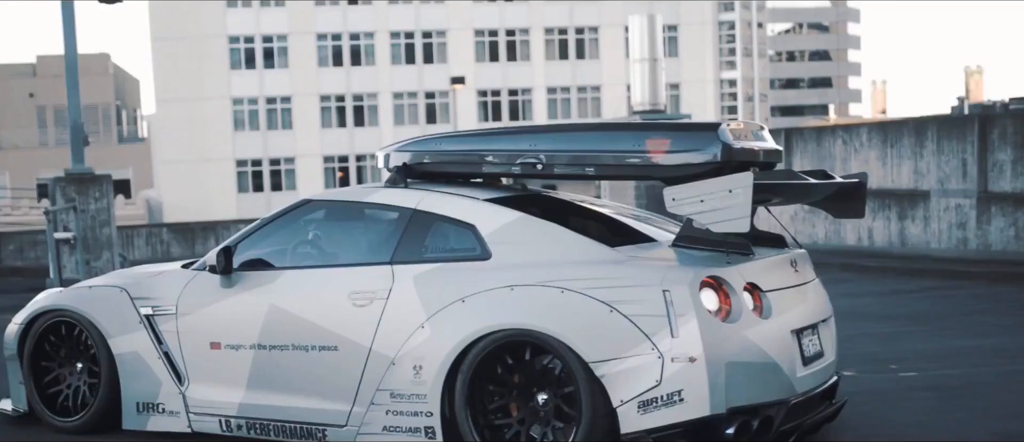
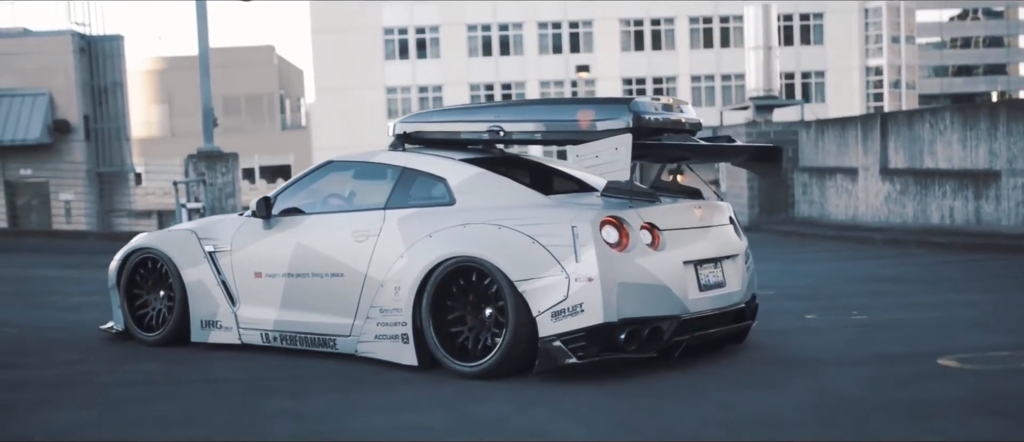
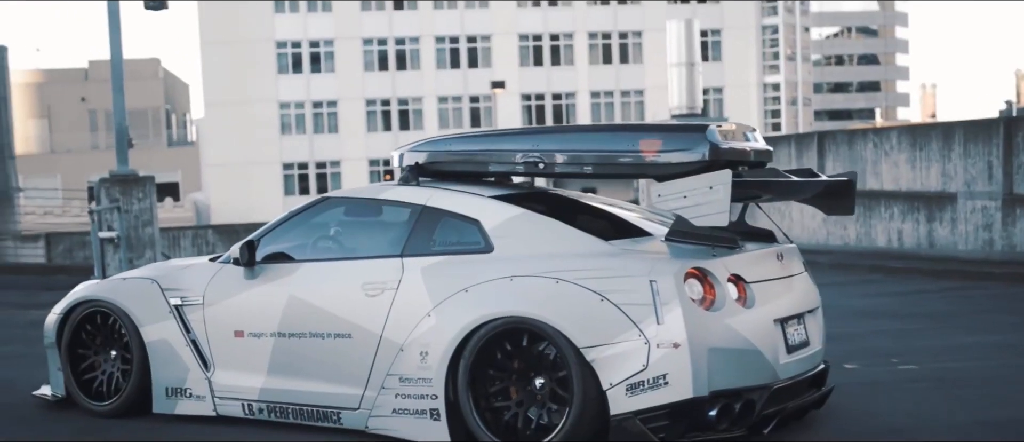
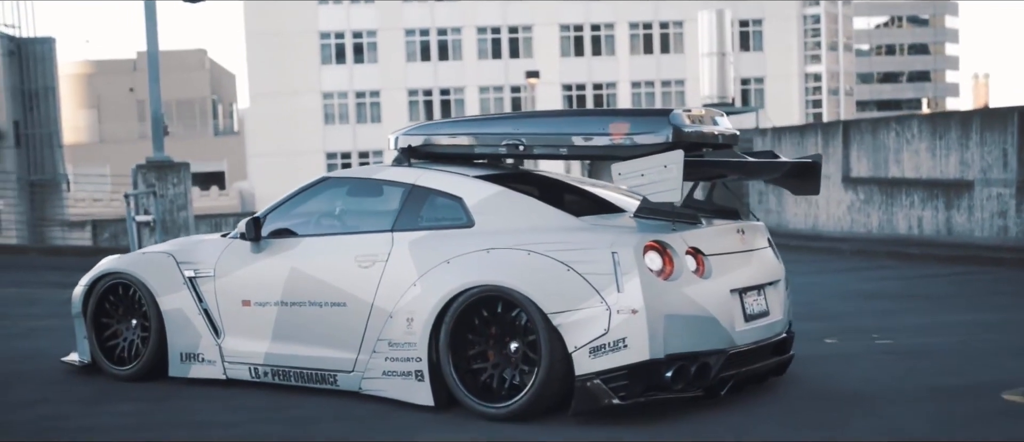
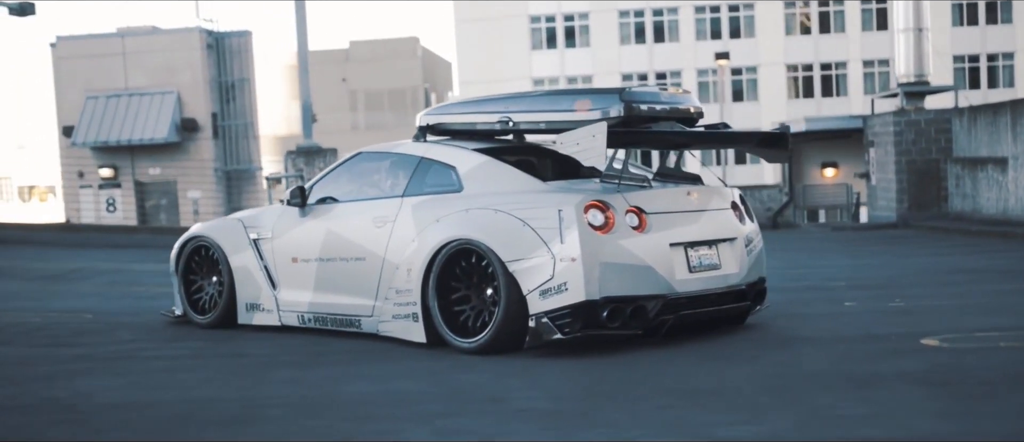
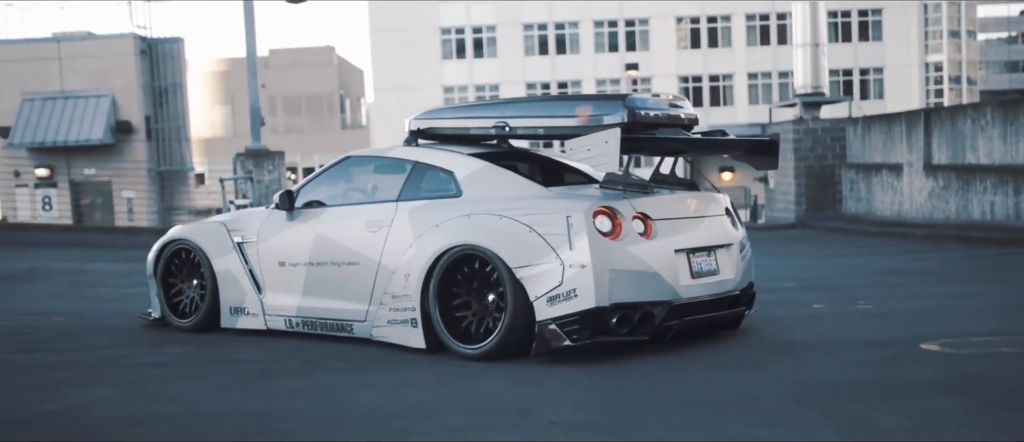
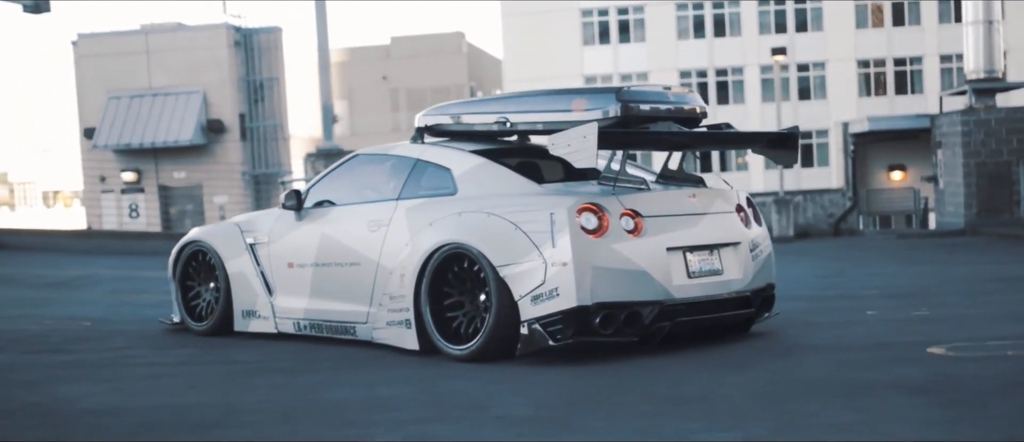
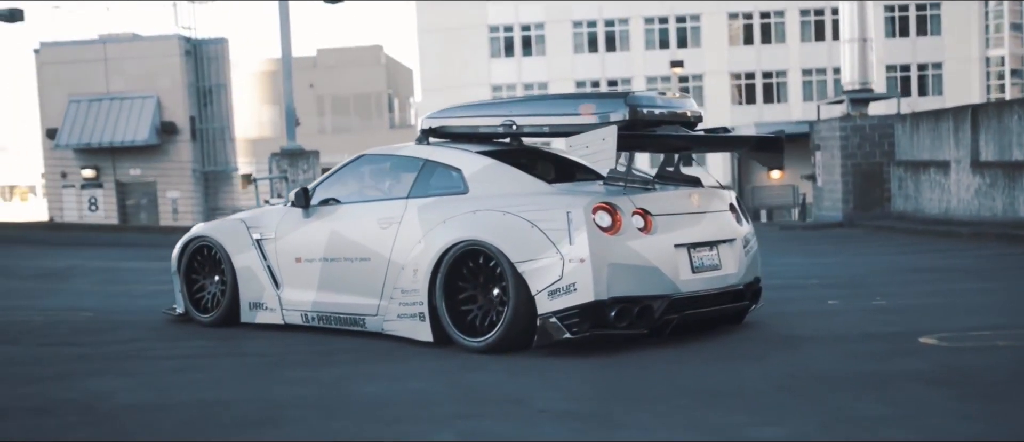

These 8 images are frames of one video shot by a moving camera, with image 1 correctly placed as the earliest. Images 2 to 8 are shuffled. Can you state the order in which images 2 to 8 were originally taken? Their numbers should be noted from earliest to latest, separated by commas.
3, 4, 2, 6, 8, 5, 7
